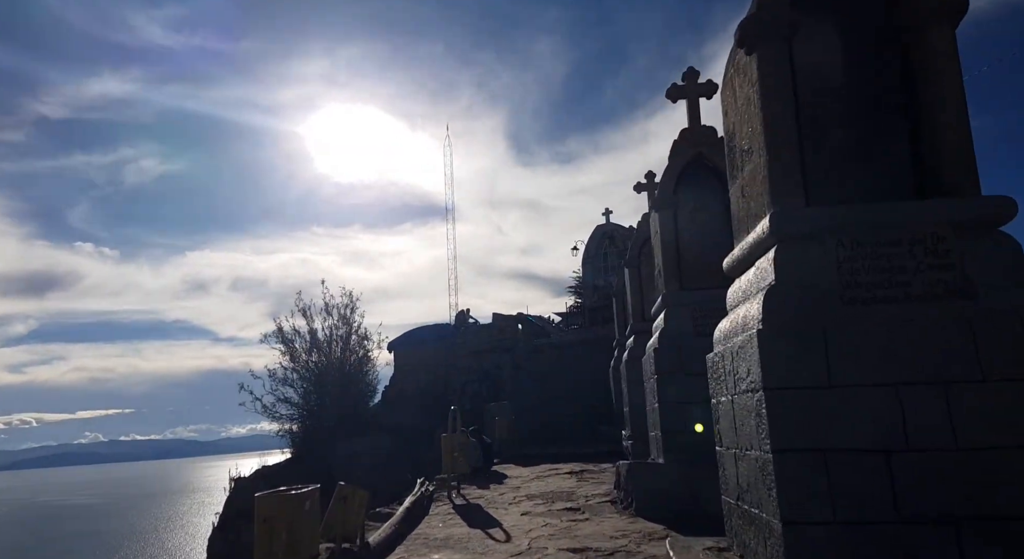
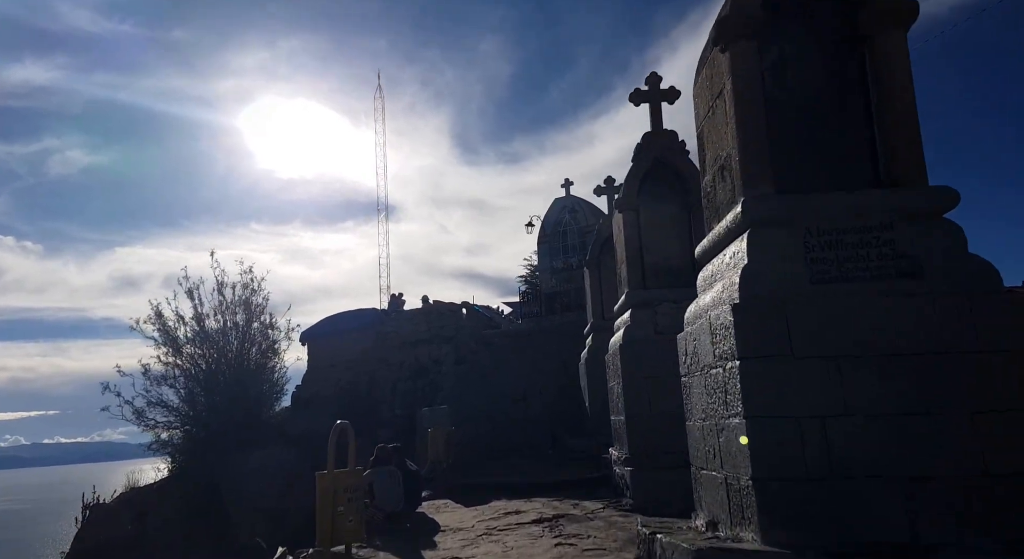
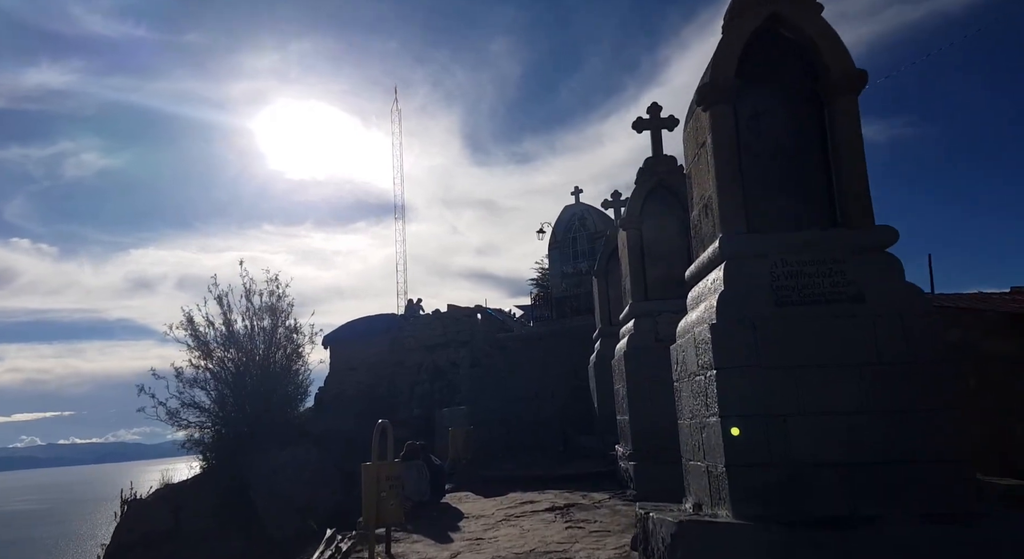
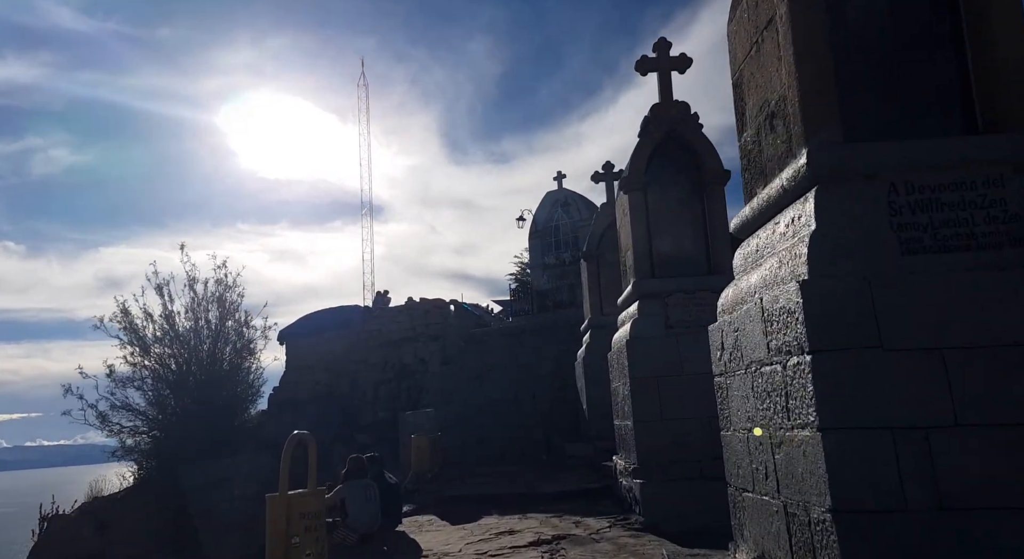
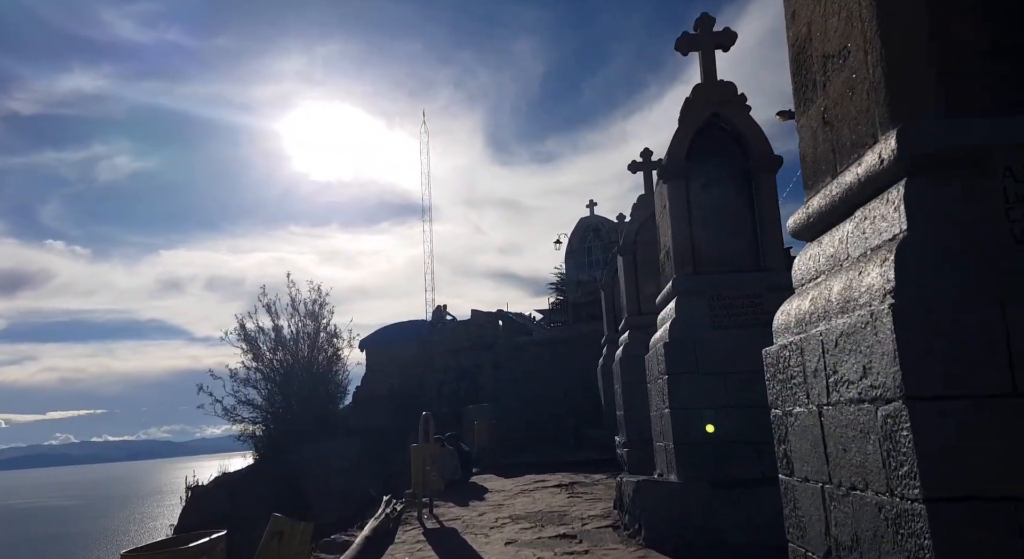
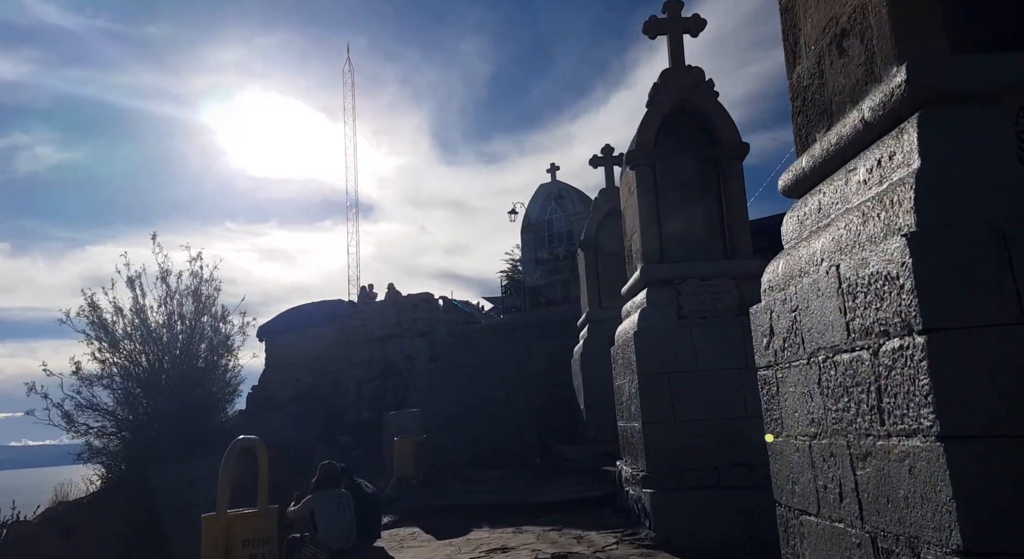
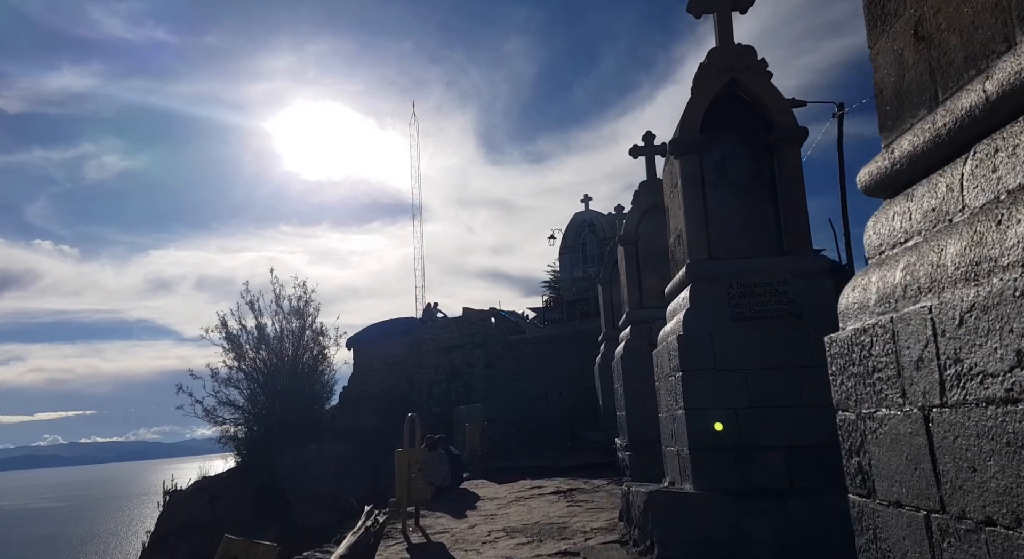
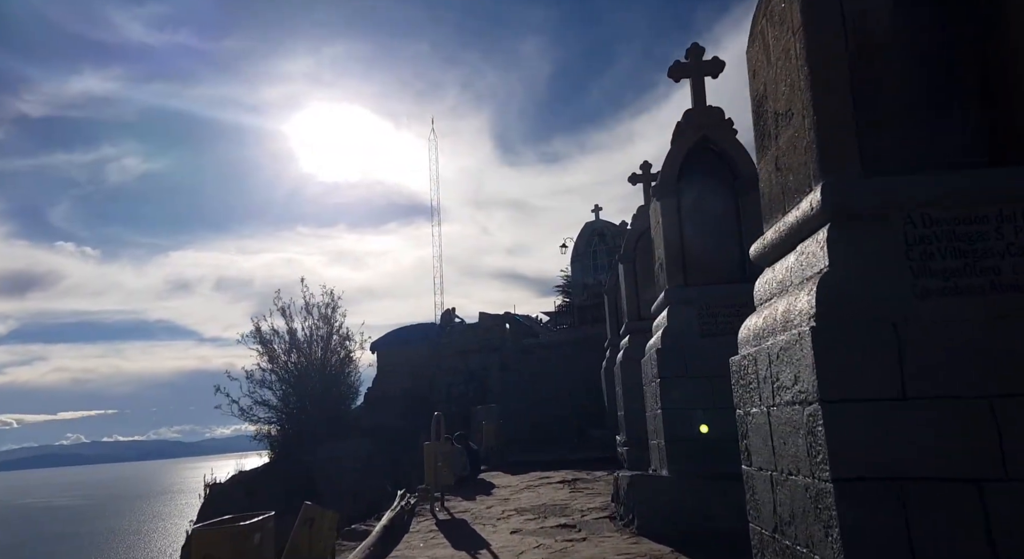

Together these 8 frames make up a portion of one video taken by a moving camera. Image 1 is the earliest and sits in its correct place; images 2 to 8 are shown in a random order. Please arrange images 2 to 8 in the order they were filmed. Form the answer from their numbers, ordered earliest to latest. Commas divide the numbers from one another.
8, 5, 7, 3, 2, 4, 6
